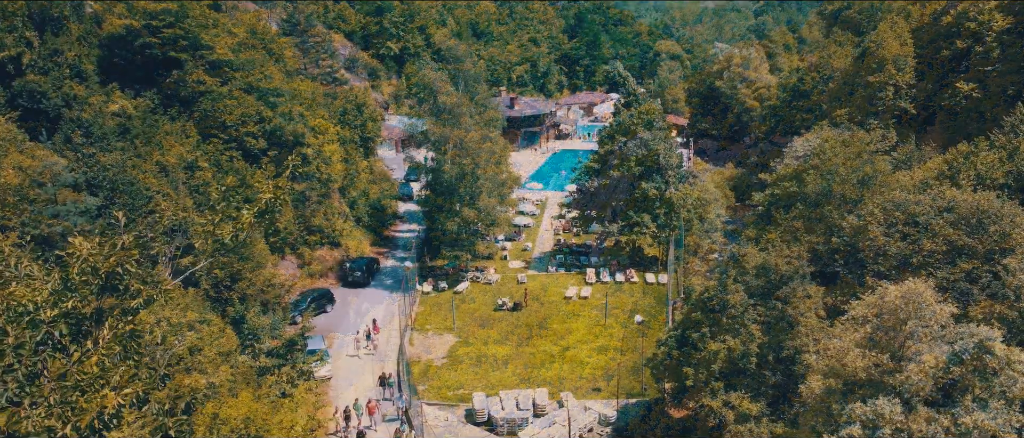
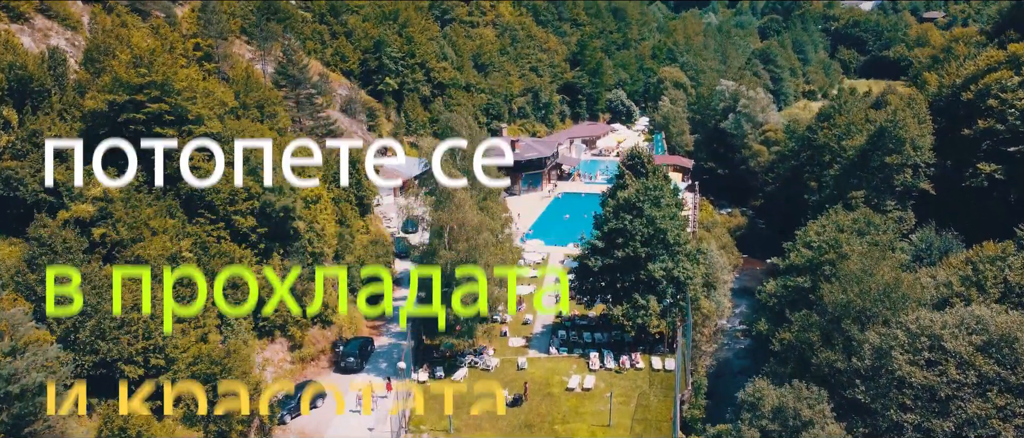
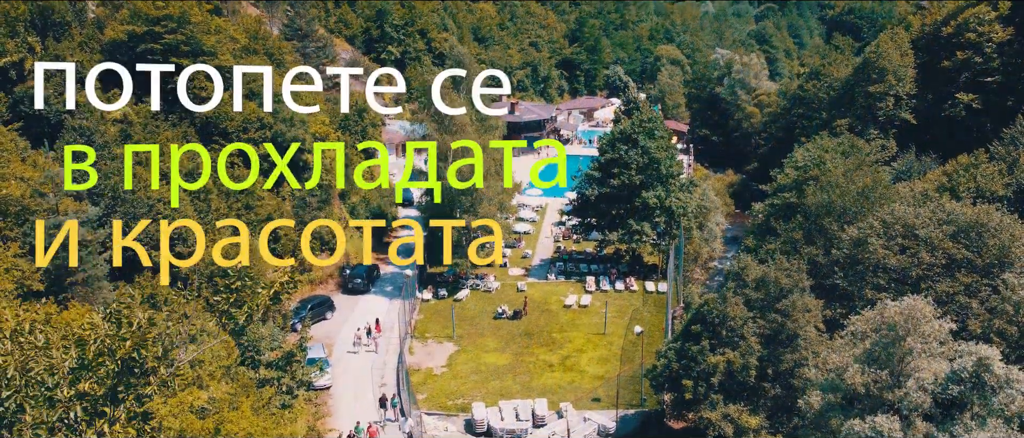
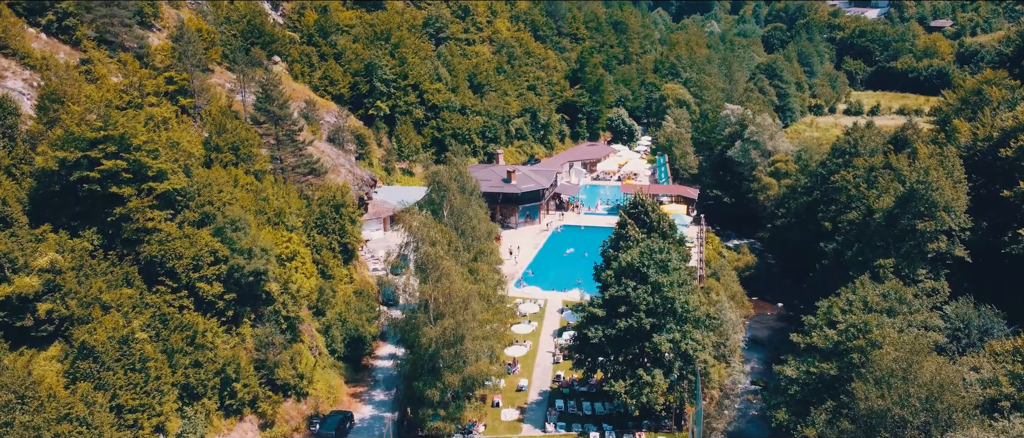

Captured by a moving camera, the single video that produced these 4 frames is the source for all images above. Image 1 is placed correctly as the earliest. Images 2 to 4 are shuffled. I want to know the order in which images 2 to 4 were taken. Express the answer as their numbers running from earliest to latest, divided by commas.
3, 2, 4
